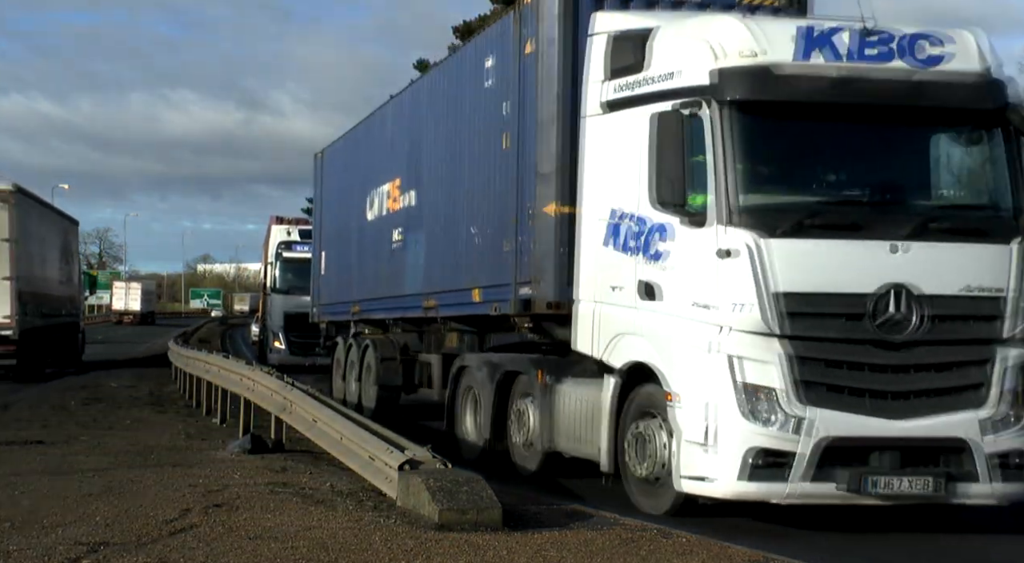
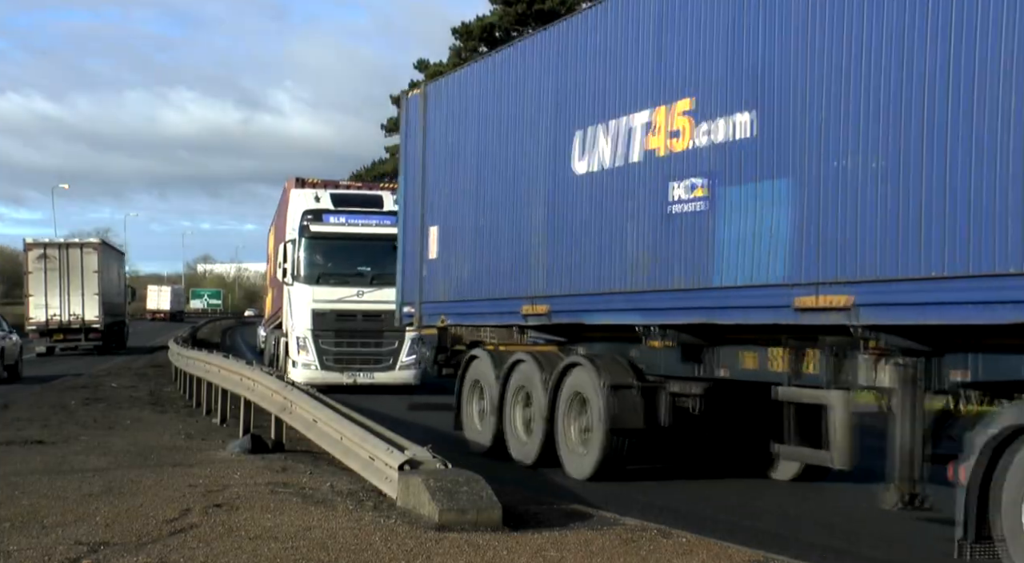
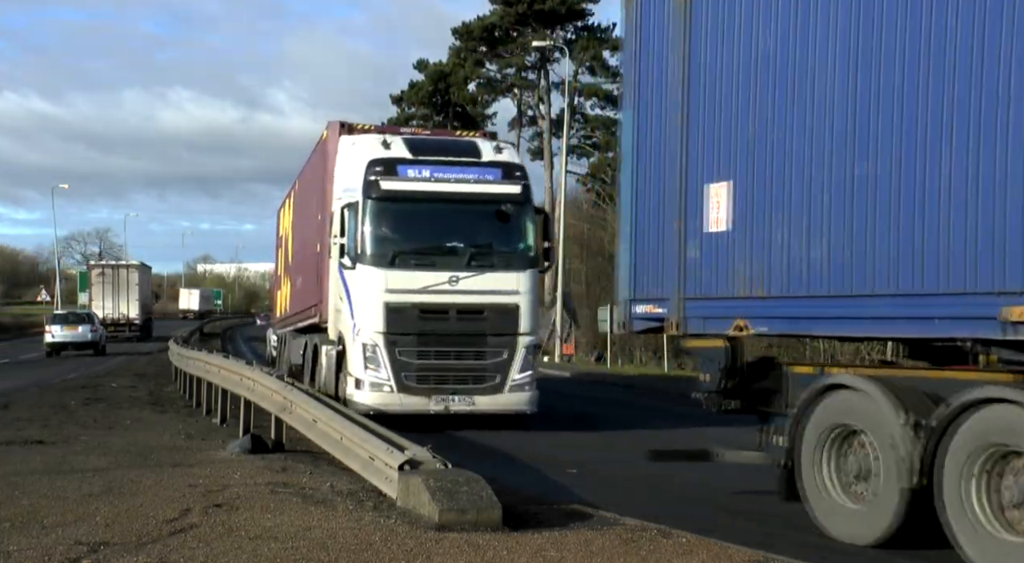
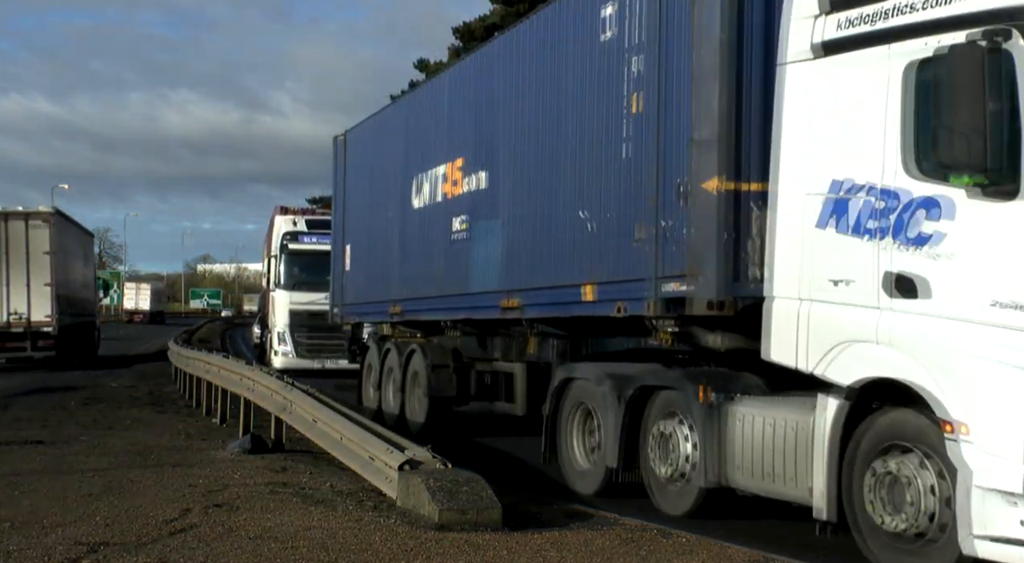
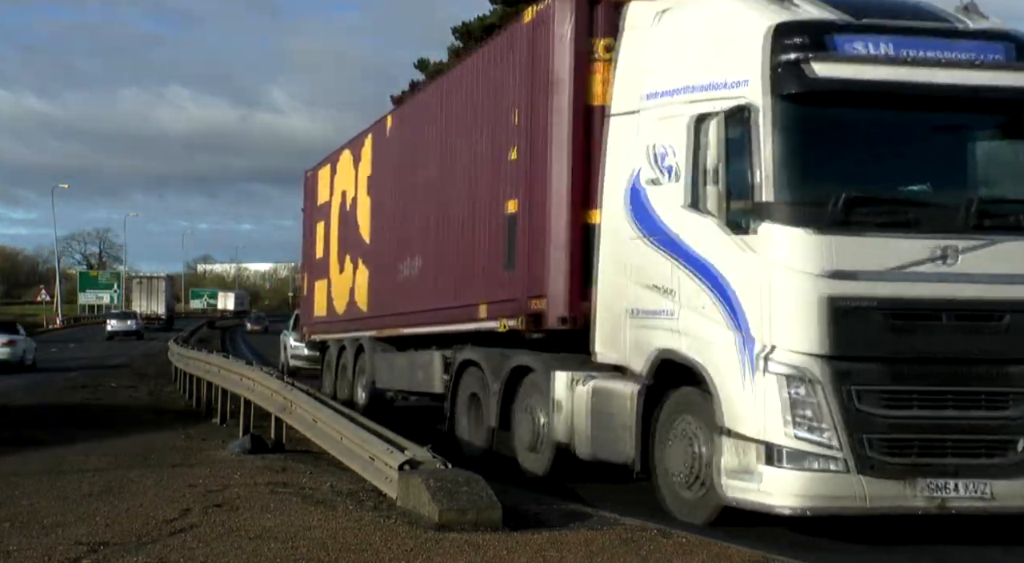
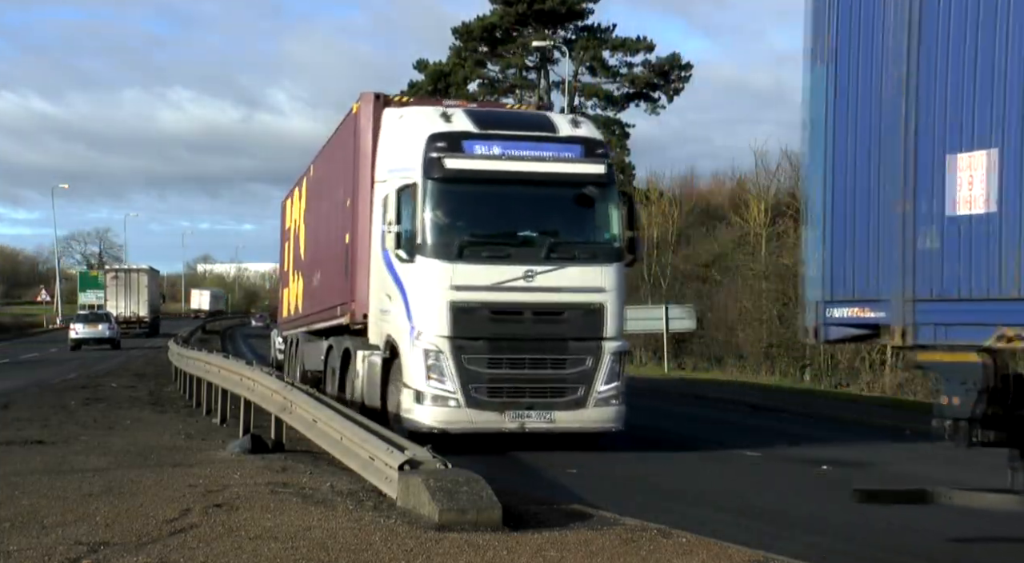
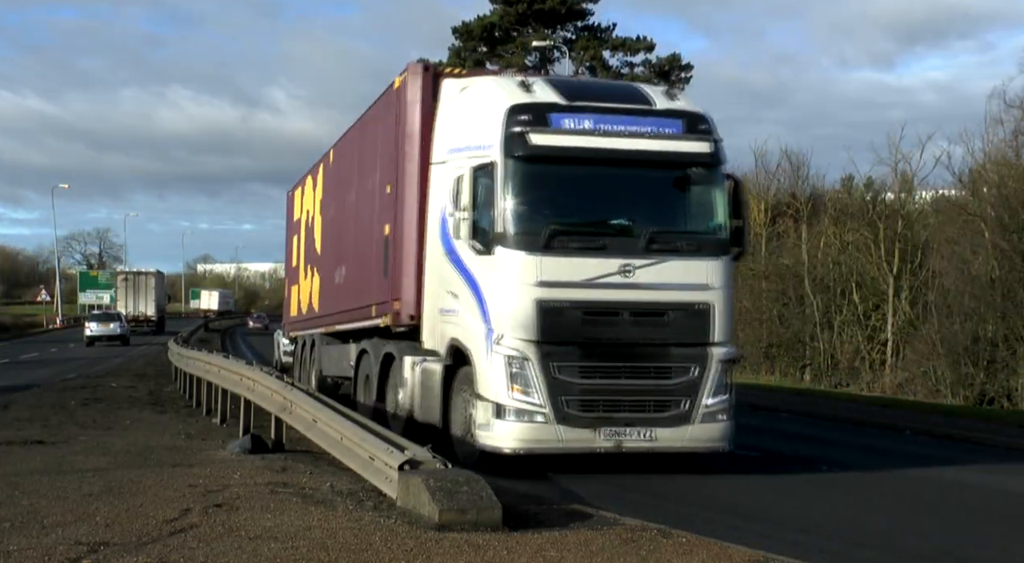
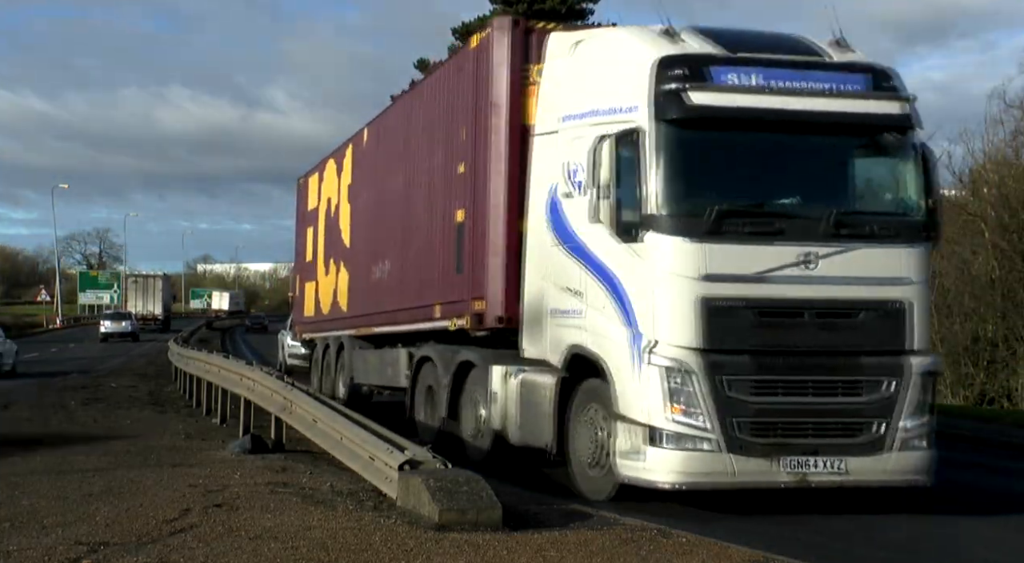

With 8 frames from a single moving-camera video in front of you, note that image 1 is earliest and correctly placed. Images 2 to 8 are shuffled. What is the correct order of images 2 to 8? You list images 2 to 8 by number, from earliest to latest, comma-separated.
4, 2, 3, 6, 7, 8, 5
